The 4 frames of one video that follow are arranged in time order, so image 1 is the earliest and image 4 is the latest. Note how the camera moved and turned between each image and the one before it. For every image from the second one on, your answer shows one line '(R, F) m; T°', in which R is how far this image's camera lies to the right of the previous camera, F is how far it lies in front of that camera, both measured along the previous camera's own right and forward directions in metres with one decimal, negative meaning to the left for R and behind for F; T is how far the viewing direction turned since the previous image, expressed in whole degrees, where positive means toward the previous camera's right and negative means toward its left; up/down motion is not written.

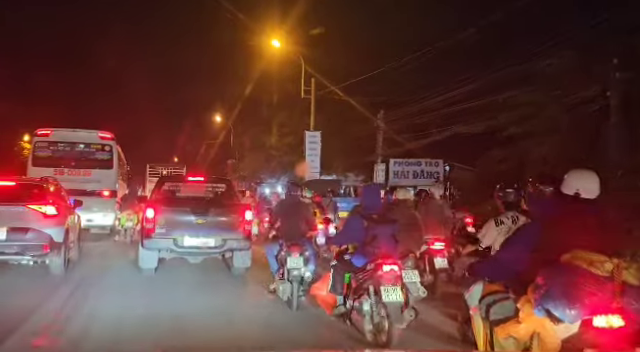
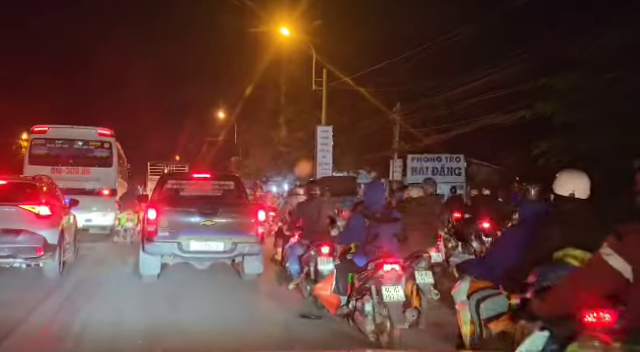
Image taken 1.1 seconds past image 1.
(-0.3, +0.8) m; 0°
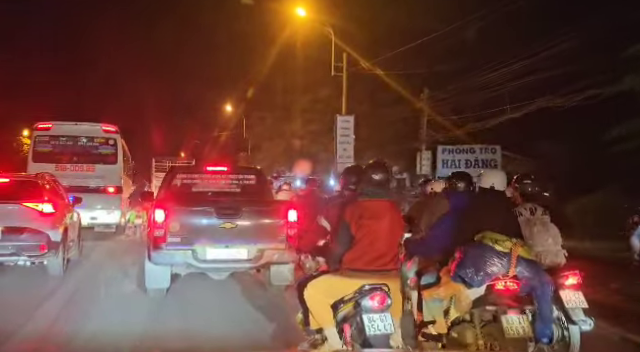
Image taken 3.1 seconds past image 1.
(-0.4, +1.1) m; 0°
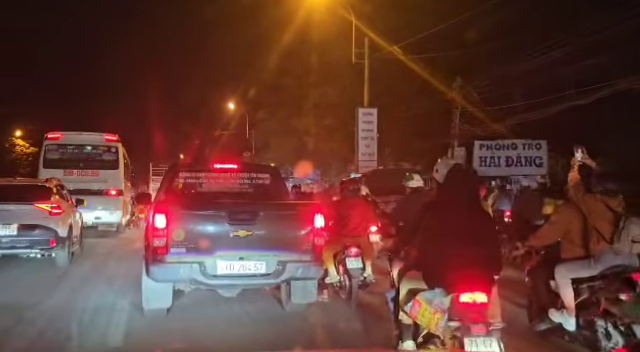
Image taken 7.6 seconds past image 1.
(-0.2, +0.9) m; 0°
